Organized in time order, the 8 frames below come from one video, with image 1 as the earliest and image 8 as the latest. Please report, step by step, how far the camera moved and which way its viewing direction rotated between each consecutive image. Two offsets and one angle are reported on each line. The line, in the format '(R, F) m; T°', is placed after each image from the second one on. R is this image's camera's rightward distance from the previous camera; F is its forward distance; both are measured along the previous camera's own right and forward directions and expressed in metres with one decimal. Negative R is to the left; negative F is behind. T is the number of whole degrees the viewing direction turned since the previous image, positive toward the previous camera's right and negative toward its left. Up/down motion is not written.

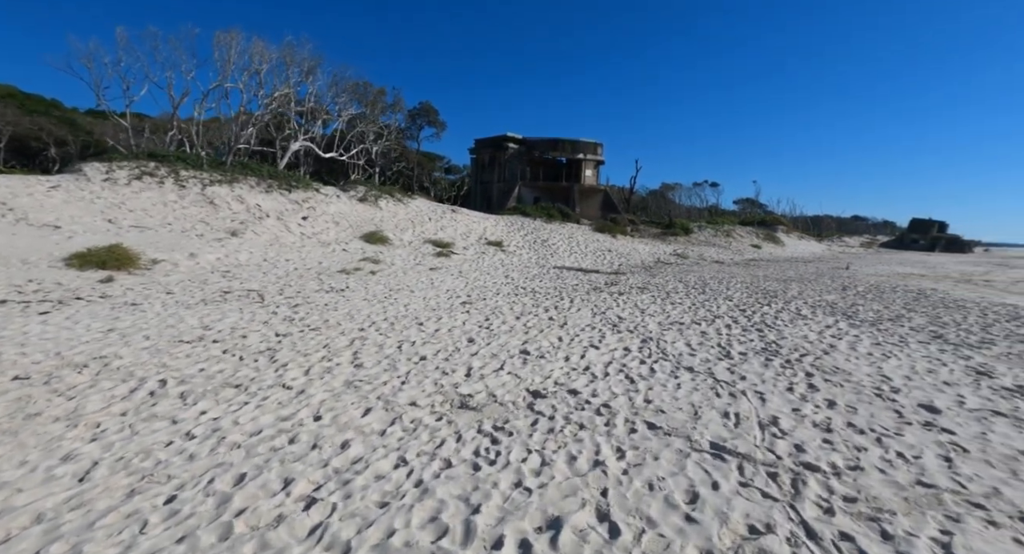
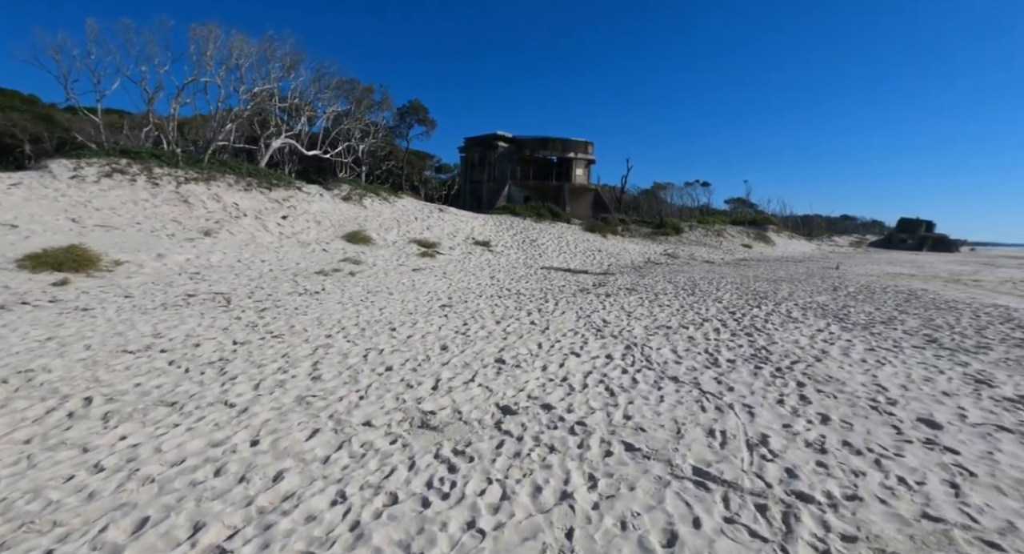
(+0.2, +0.4) m; +1°
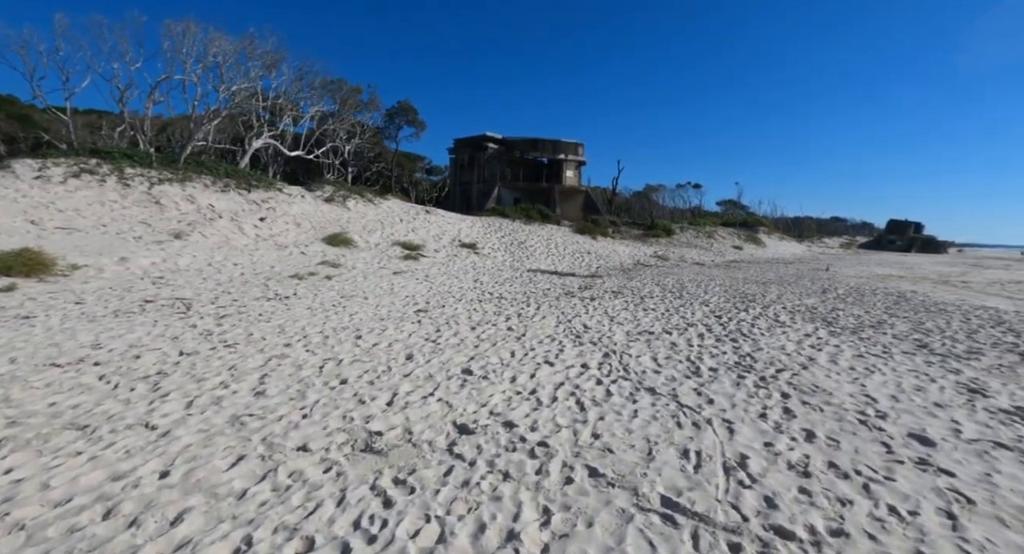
(+0.3, +0.3) m; +1°
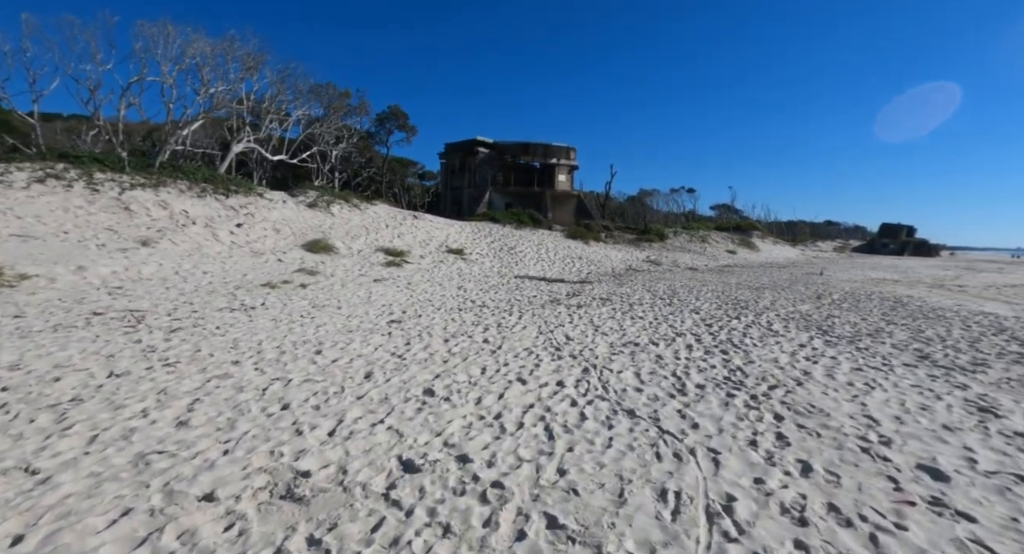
(+0.3, +0.5) m; +1°
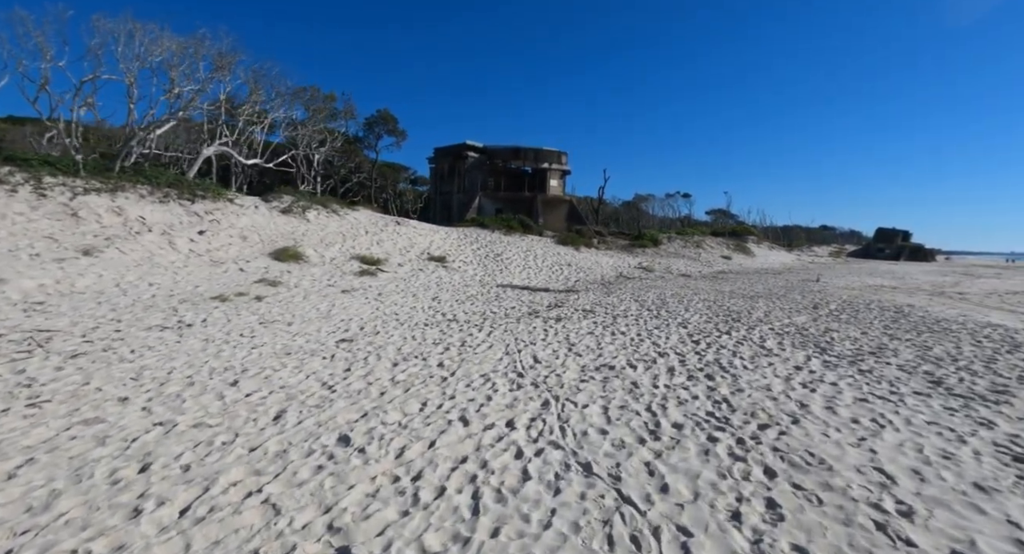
(+0.5, +0.8) m; 0°
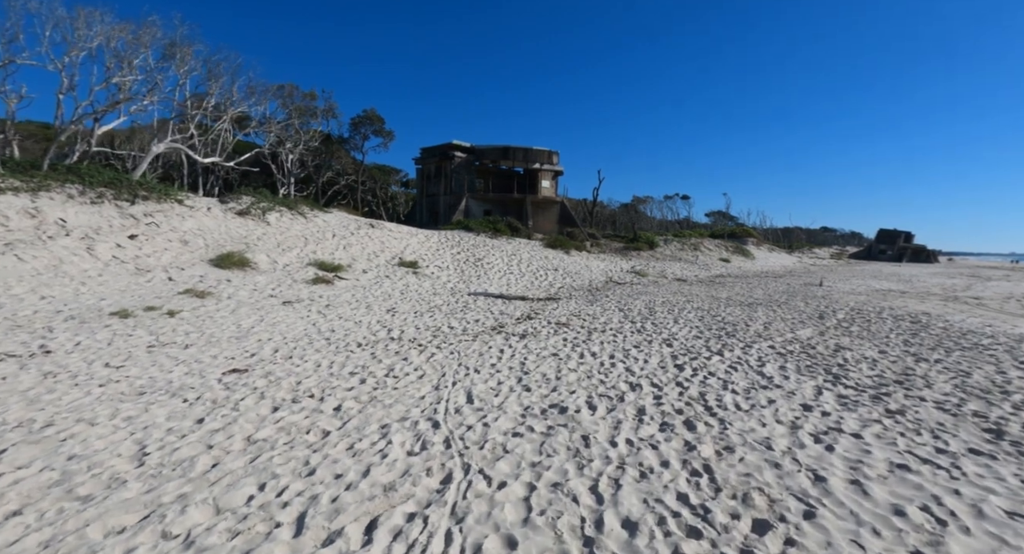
(+0.9, +1.5) m; 0°
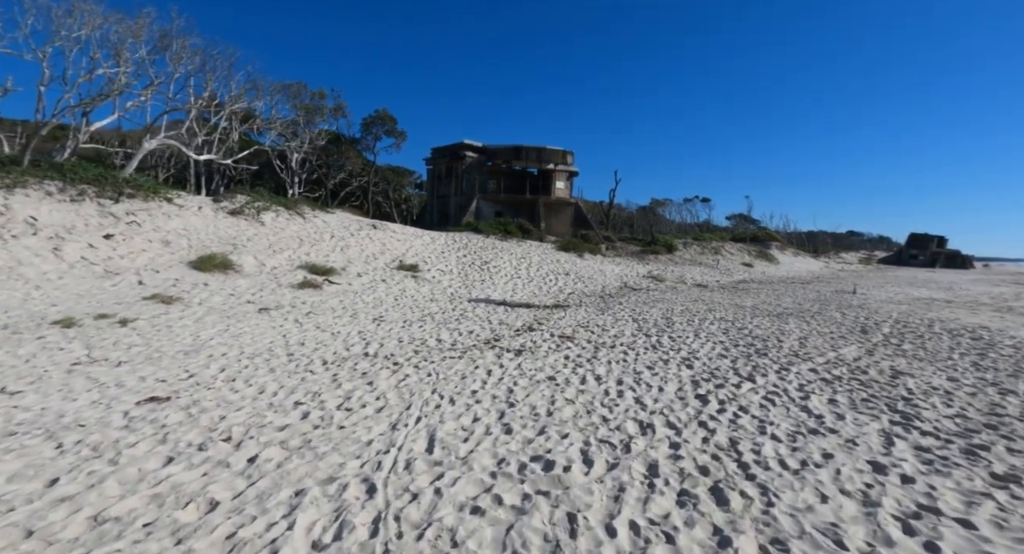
(+0.4, +1.2) m; -2°
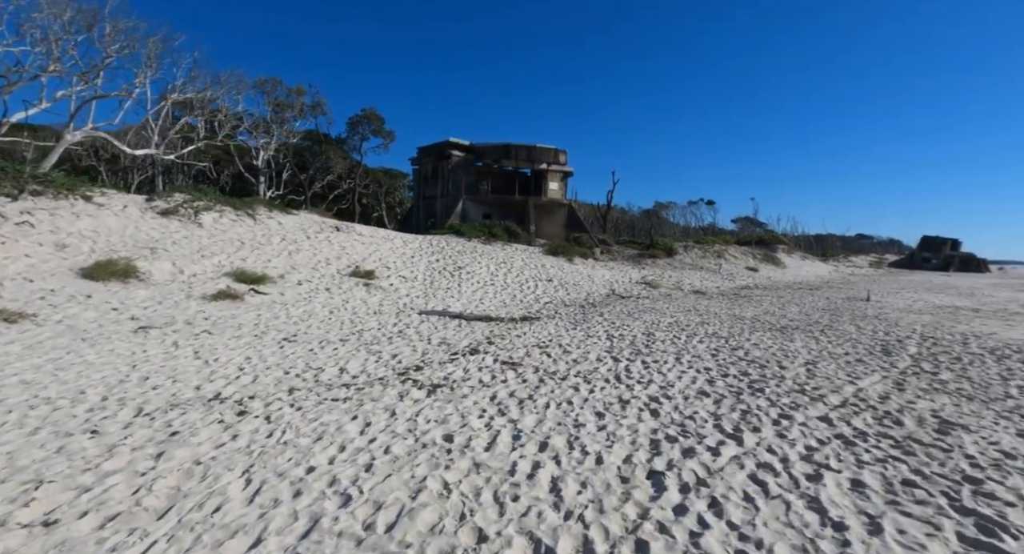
(+1.2, +1.9) m; -1°
